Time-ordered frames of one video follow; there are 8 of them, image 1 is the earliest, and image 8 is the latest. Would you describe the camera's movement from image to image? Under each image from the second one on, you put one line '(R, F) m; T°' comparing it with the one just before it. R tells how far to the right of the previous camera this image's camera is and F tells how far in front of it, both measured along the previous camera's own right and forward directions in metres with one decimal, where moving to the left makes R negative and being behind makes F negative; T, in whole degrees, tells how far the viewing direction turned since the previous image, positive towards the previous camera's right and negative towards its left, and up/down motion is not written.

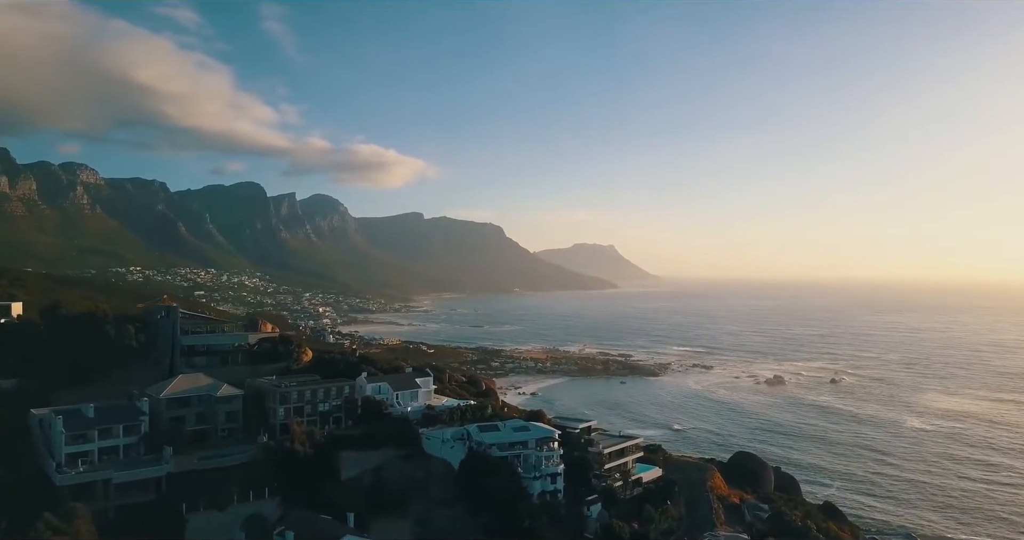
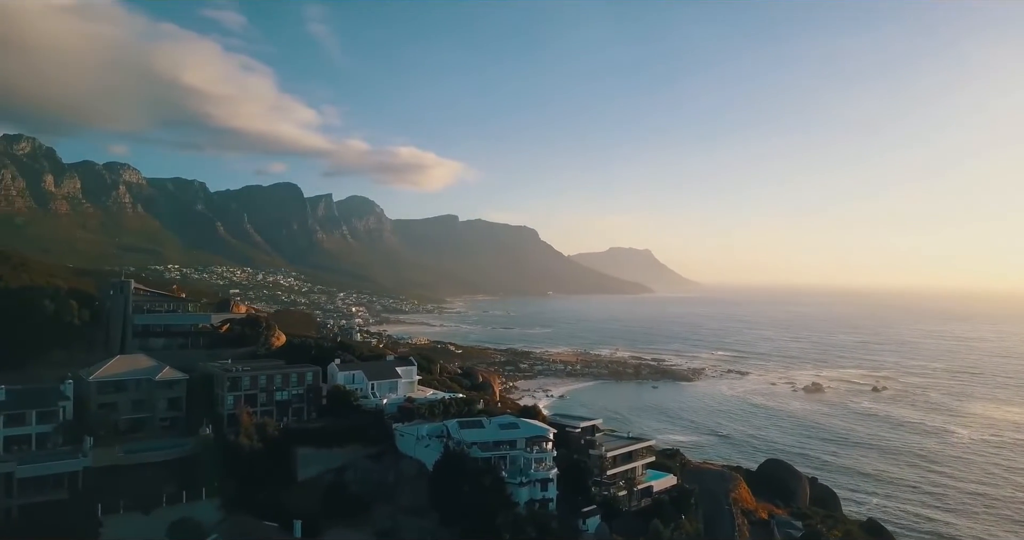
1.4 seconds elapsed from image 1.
(+1.6, +4.5) m; -3°
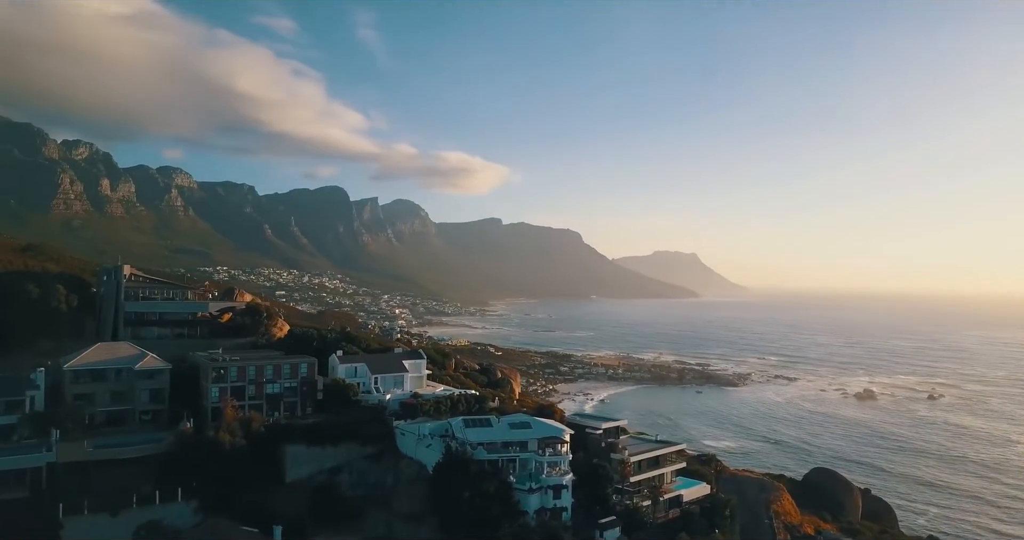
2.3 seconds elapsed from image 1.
(+1.0, +2.7) m; -3°
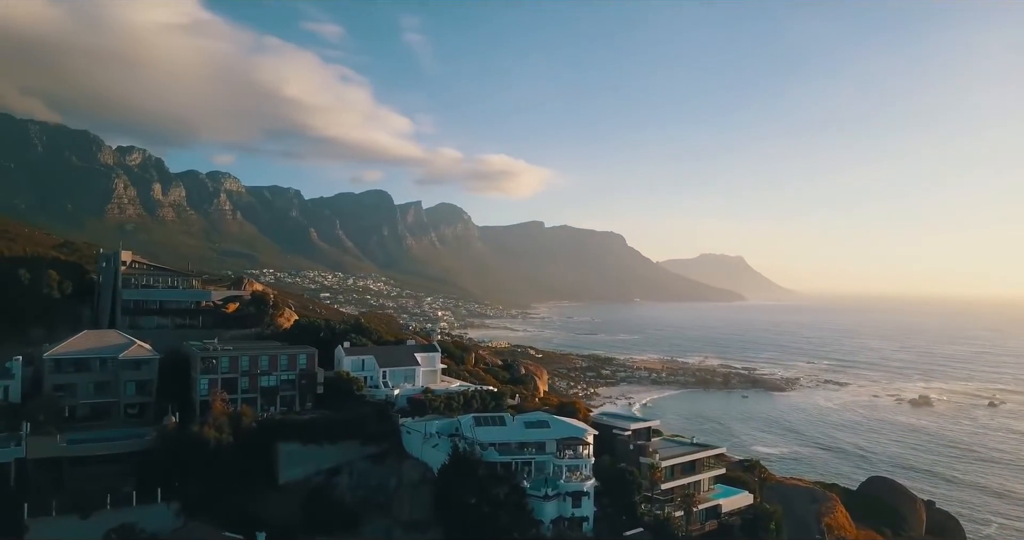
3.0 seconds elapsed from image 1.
(+0.8, +2.5) m; -3°
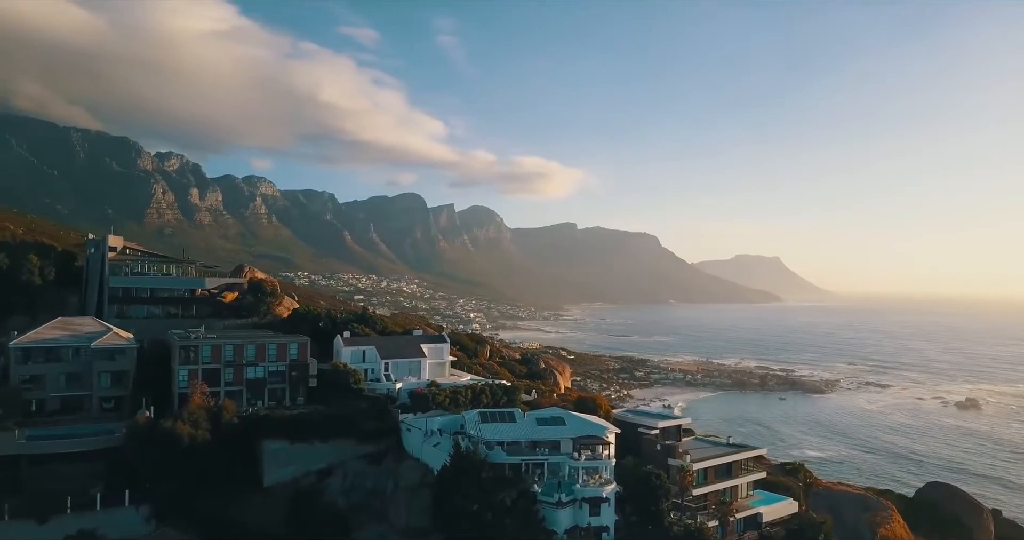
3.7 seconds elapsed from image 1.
(+0.6, +2.4) m; -2°
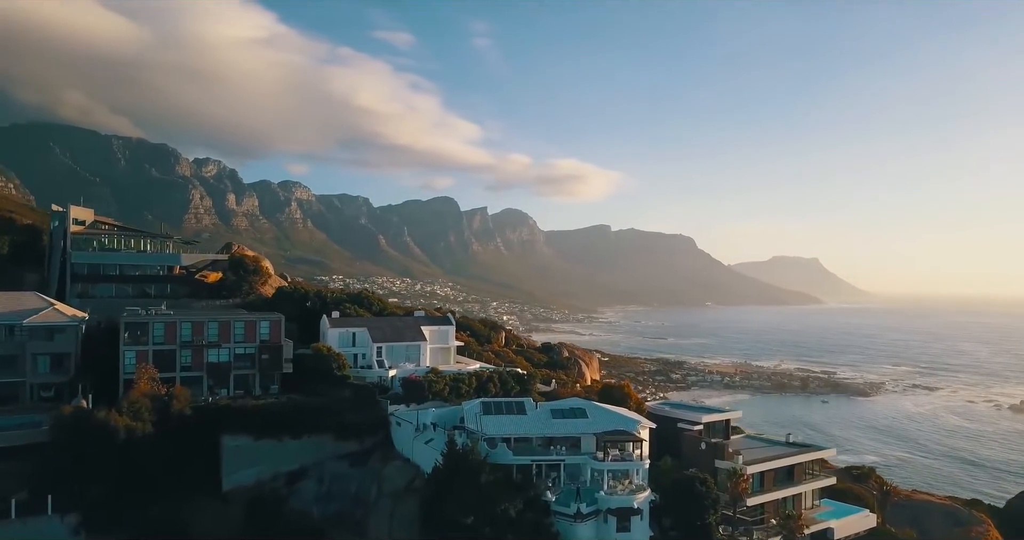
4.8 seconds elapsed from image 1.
(+0.5, +3.6) m; -3°
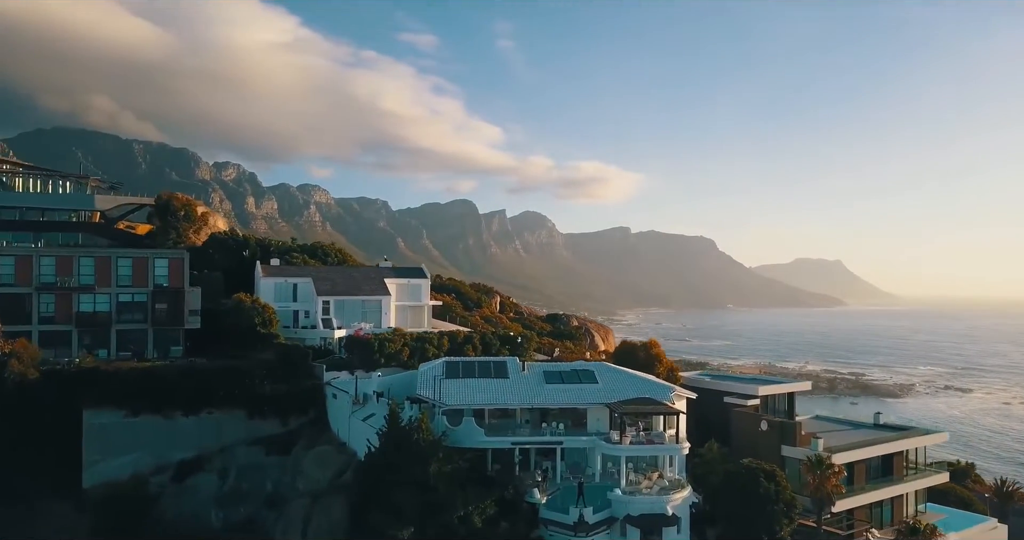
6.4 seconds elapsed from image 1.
(+0.6, +4.8) m; -1°
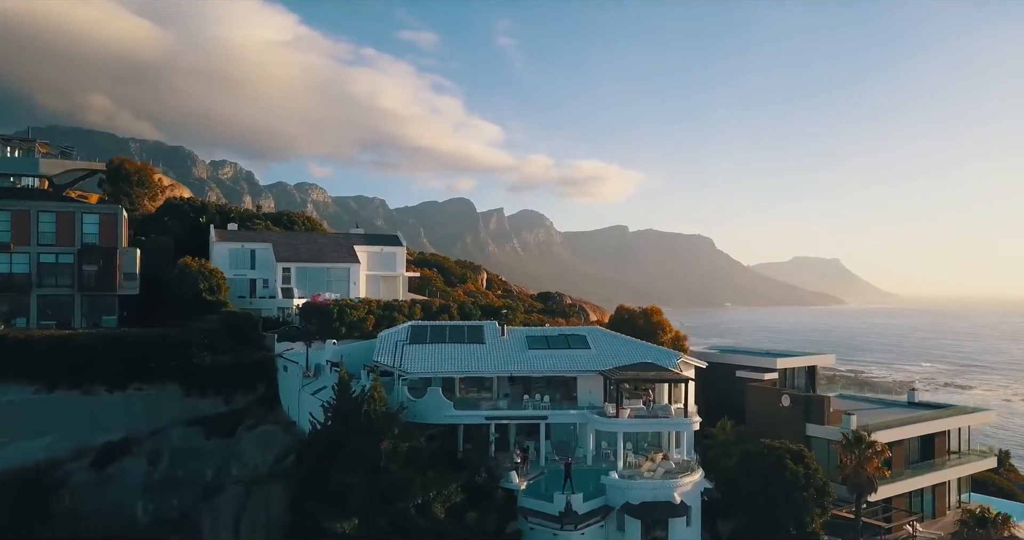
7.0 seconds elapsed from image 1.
(+0.2, +1.7) m; 0°
